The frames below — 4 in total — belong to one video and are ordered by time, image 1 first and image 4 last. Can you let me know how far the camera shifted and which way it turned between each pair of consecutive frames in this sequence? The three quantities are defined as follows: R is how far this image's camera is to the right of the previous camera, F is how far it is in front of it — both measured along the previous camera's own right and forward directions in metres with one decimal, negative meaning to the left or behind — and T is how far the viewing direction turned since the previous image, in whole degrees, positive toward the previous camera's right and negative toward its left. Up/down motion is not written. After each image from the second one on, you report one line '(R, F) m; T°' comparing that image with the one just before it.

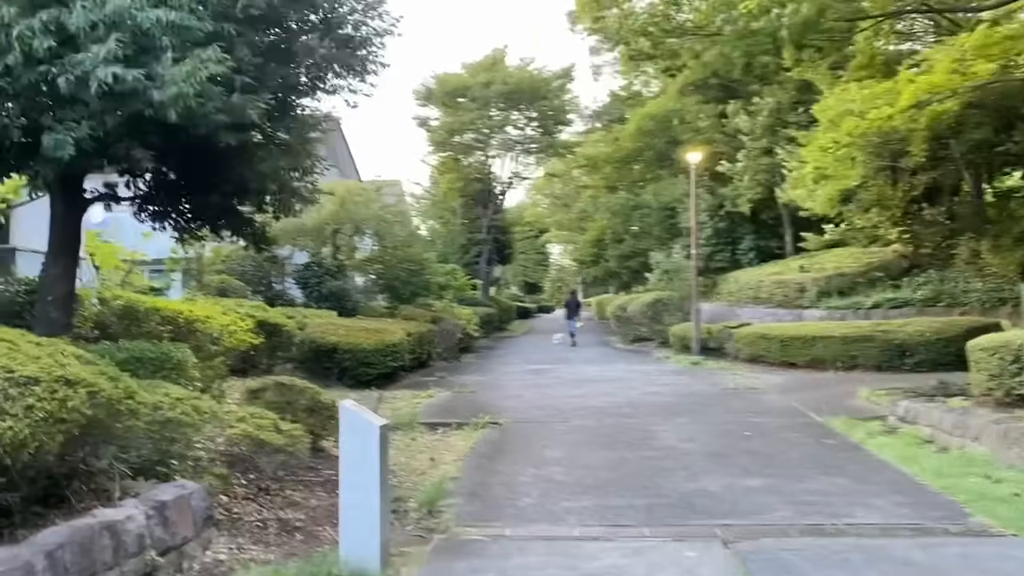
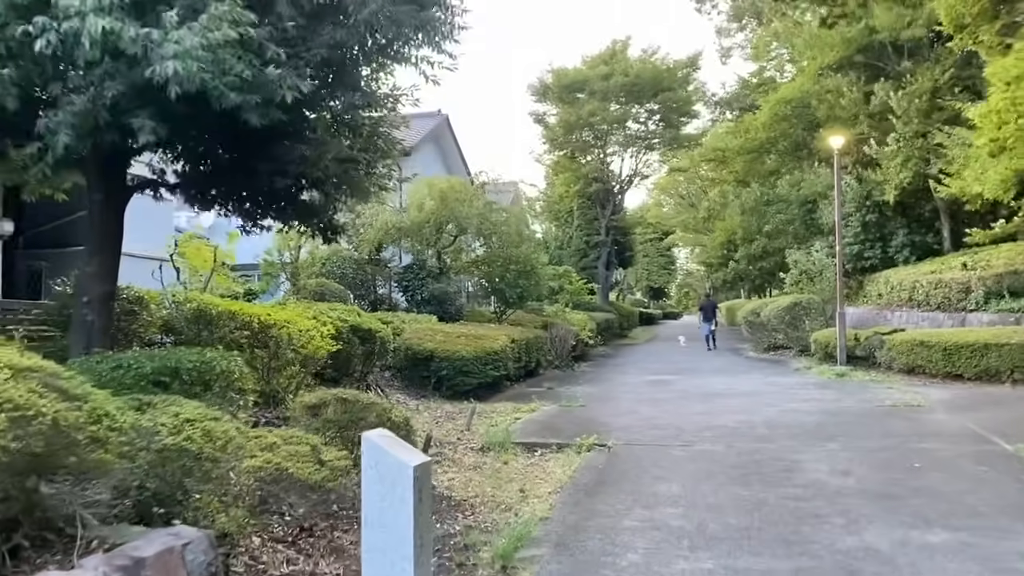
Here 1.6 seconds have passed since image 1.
(+0.1, +1.3) m; -8°
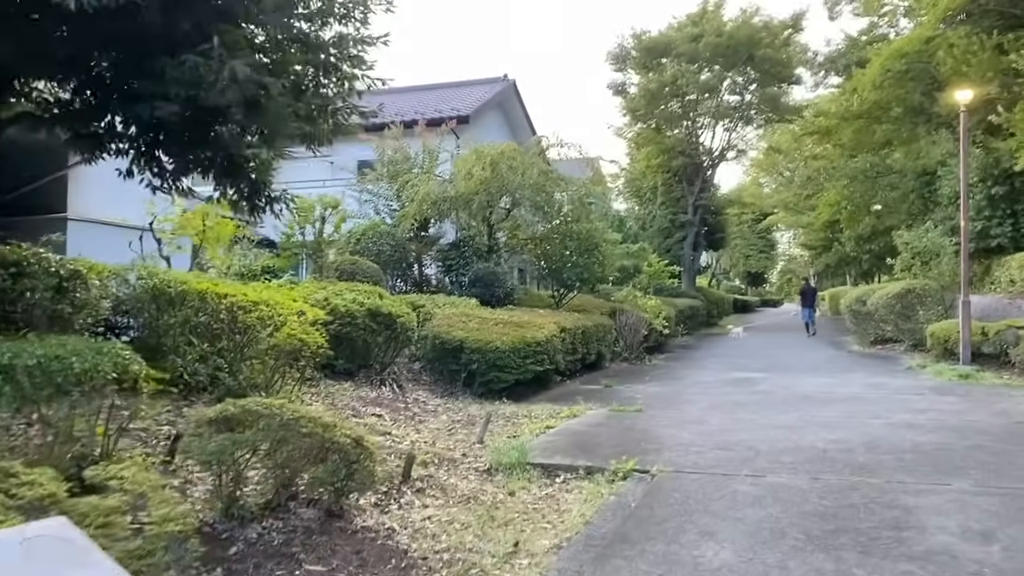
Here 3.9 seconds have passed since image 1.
(+0.6, +1.8) m; -6°
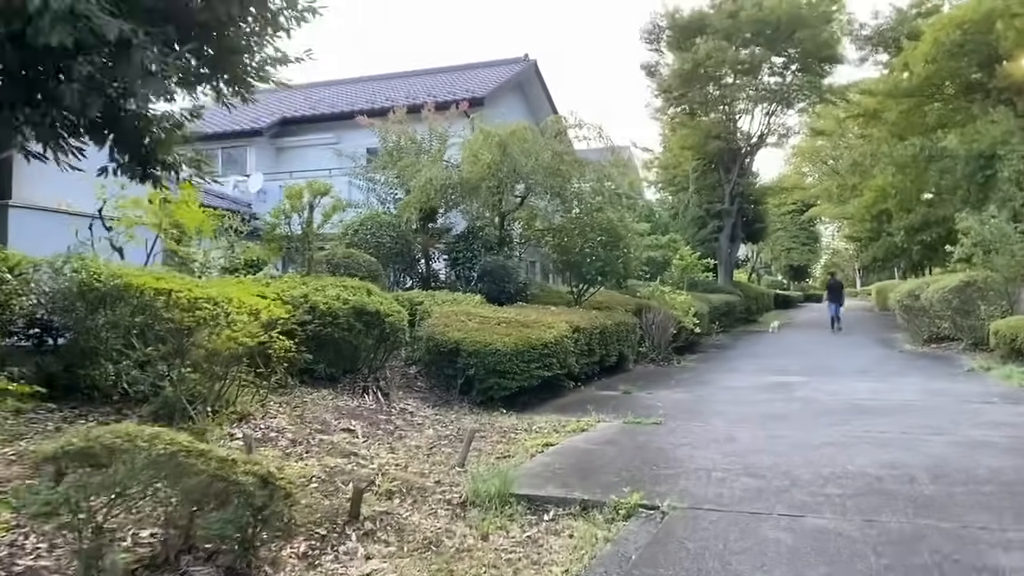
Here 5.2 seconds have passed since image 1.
(+0.4, +1.1) m; -3°
